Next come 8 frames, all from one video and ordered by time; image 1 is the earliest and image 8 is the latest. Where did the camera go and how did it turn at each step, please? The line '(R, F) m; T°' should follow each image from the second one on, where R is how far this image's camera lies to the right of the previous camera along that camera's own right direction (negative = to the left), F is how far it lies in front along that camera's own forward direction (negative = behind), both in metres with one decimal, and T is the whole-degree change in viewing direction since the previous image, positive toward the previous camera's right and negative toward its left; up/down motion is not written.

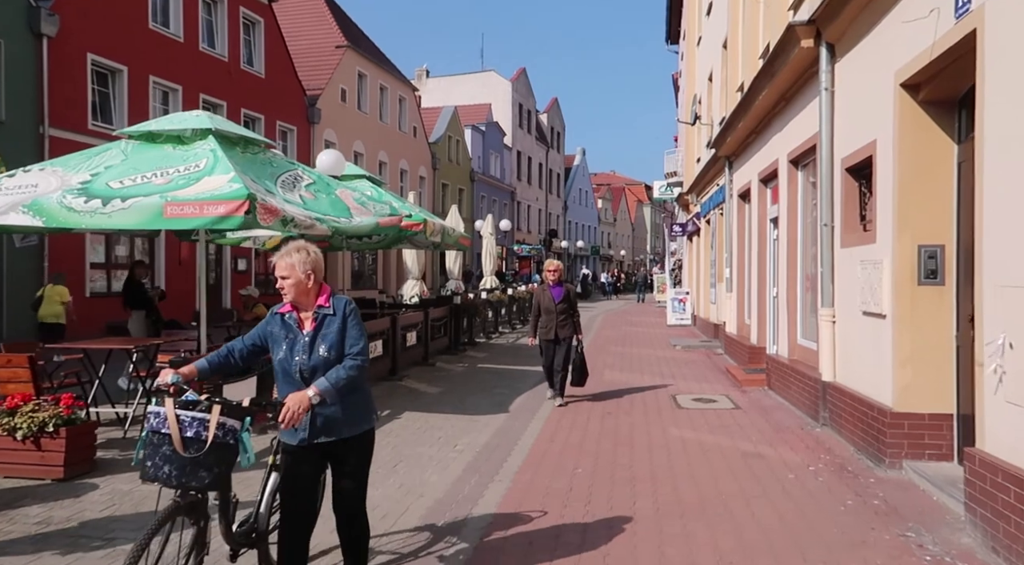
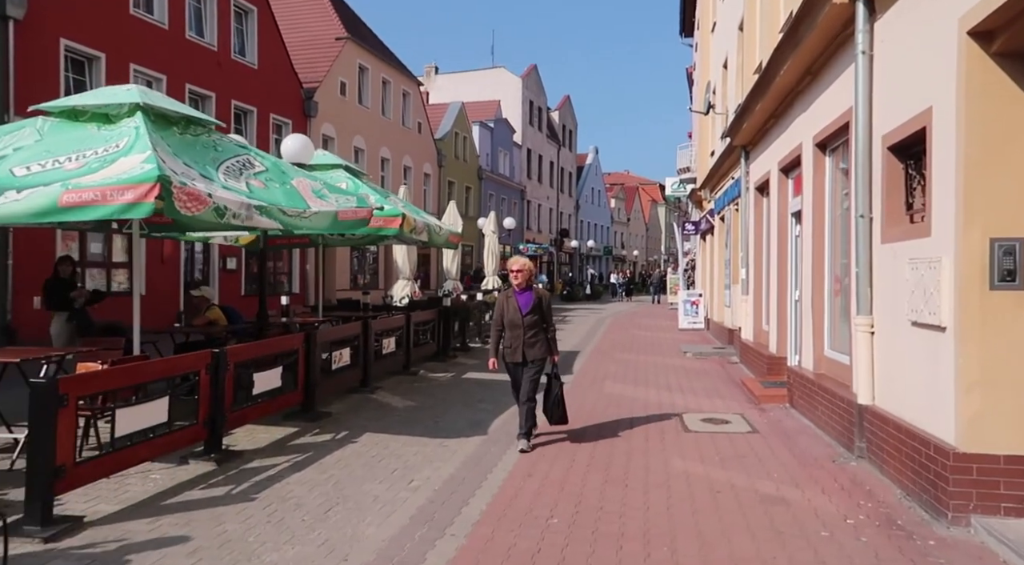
(+0.3, +1.3) m; -1°
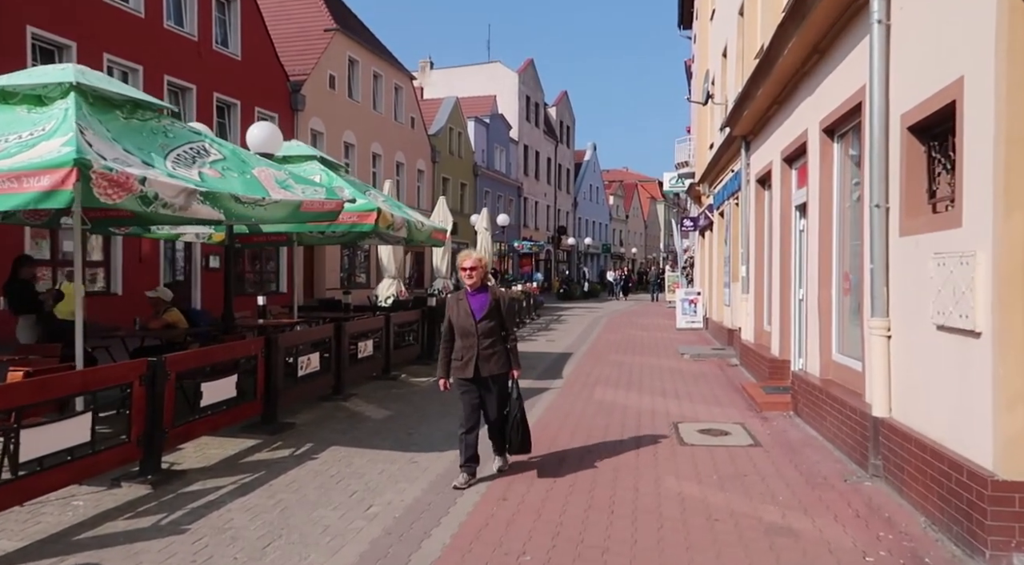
(+0.2, +0.7) m; 0°
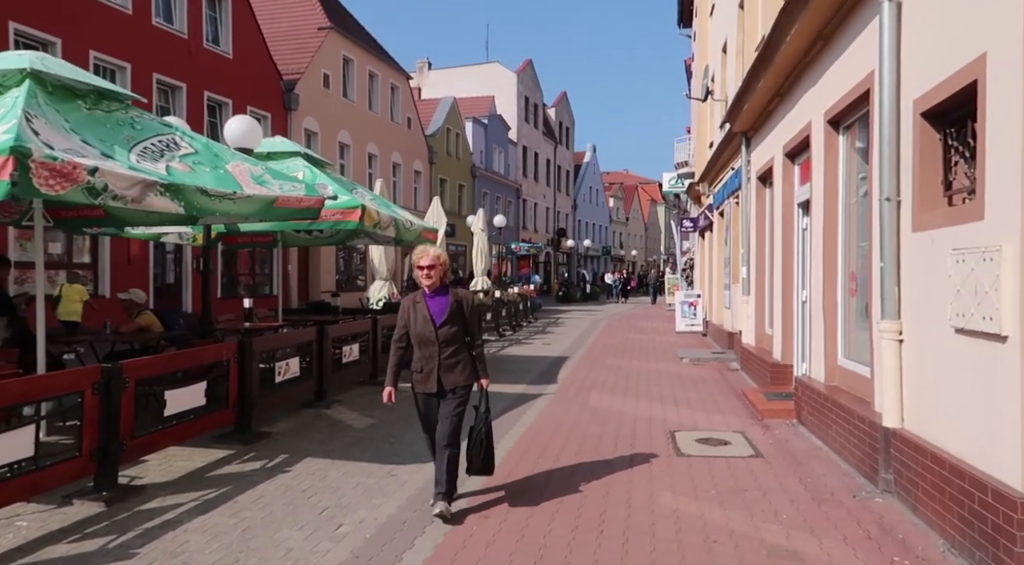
(+0.1, +0.4) m; 0°
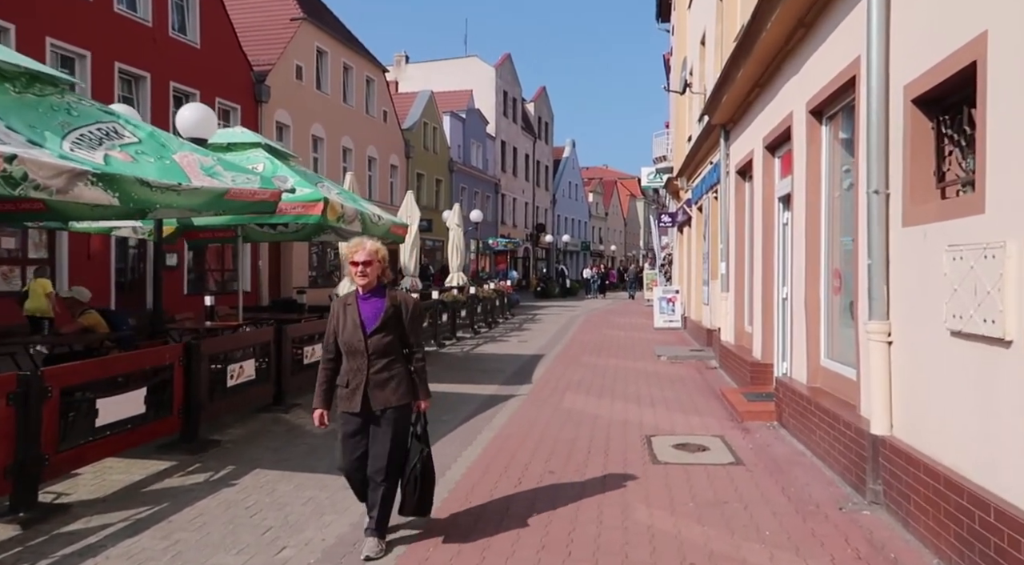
(+0.1, +0.4) m; +1°
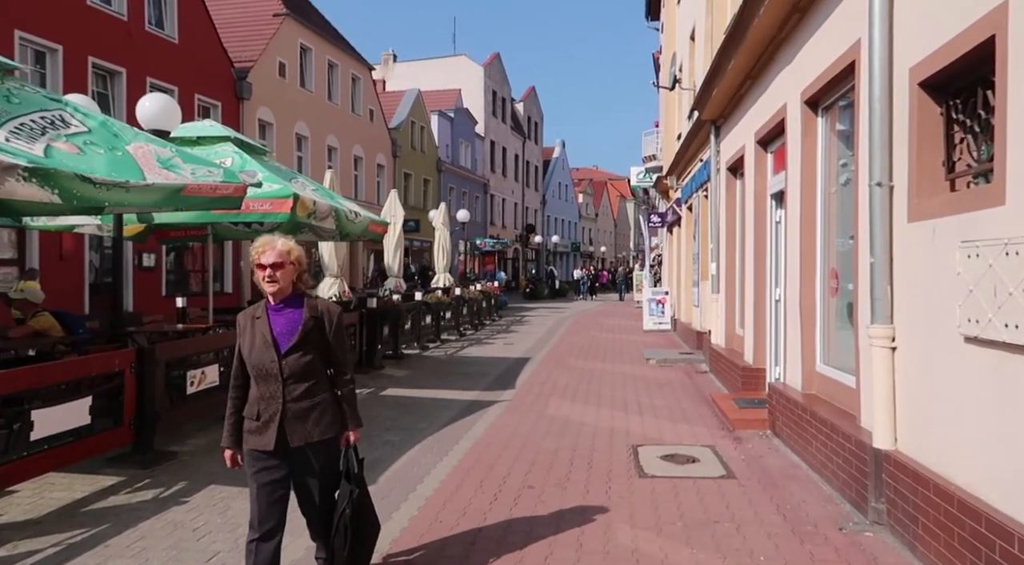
(+0.1, +0.4) m; +1°
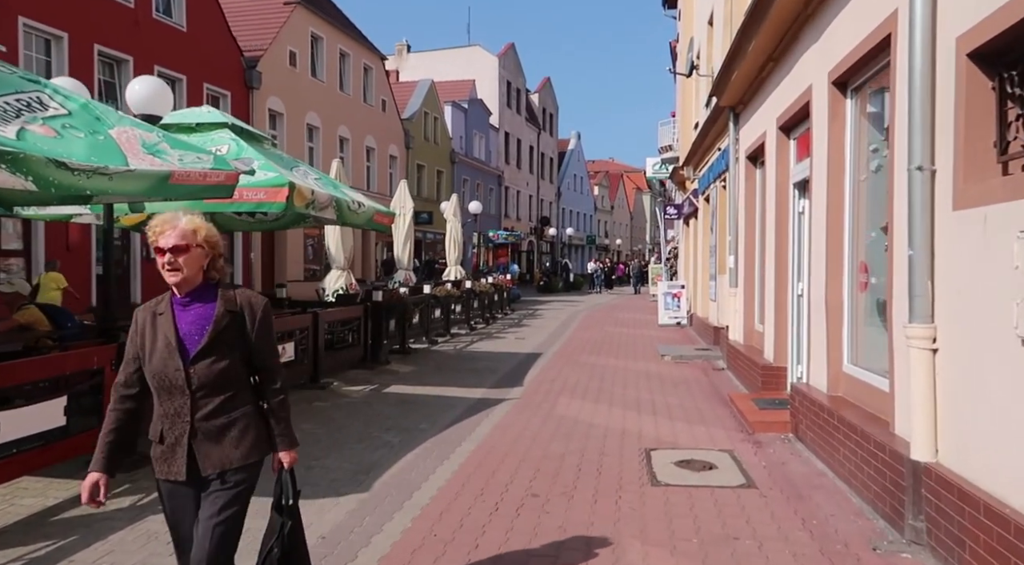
(+0.1, +0.4) m; -1°
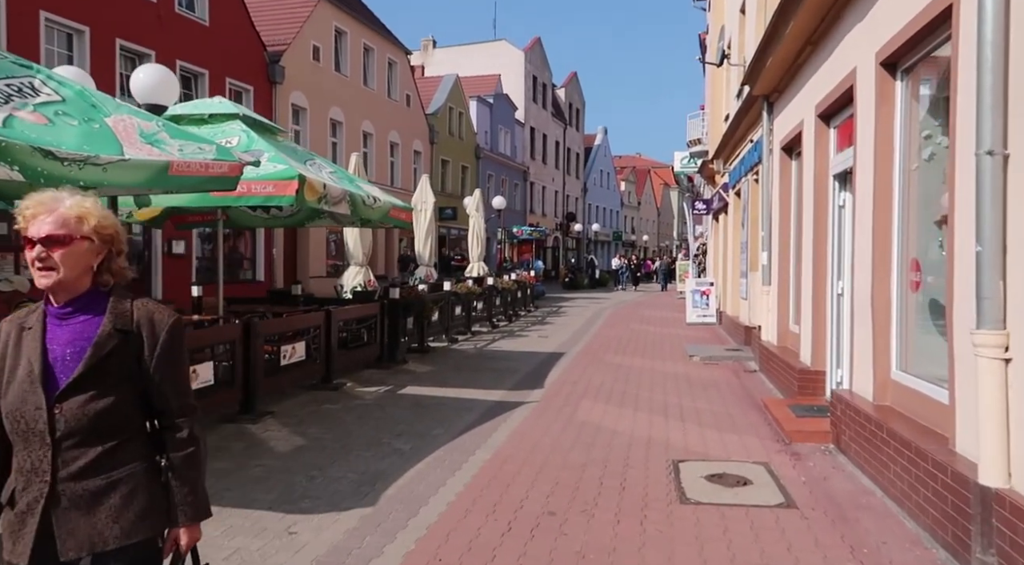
(+0.1, +0.4) m; -2°
